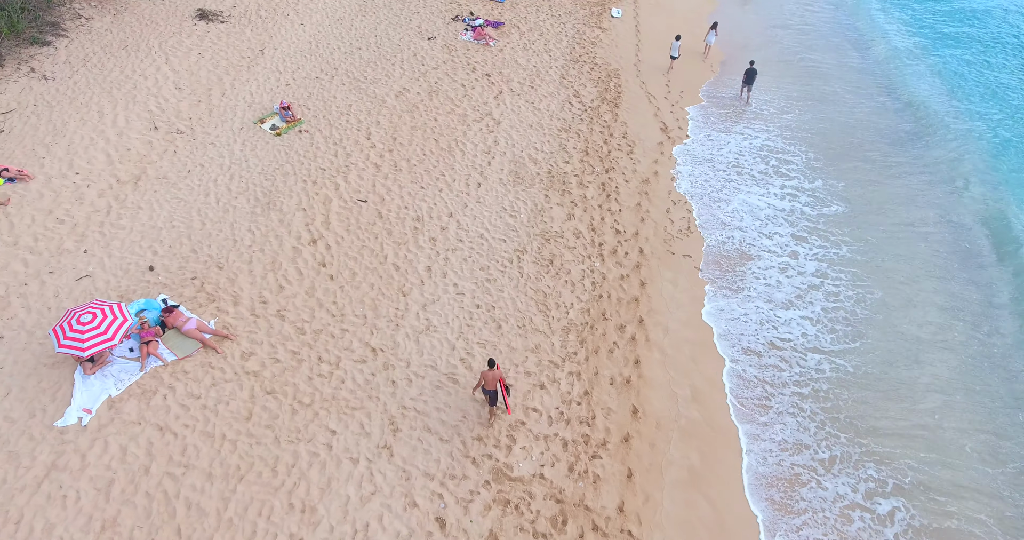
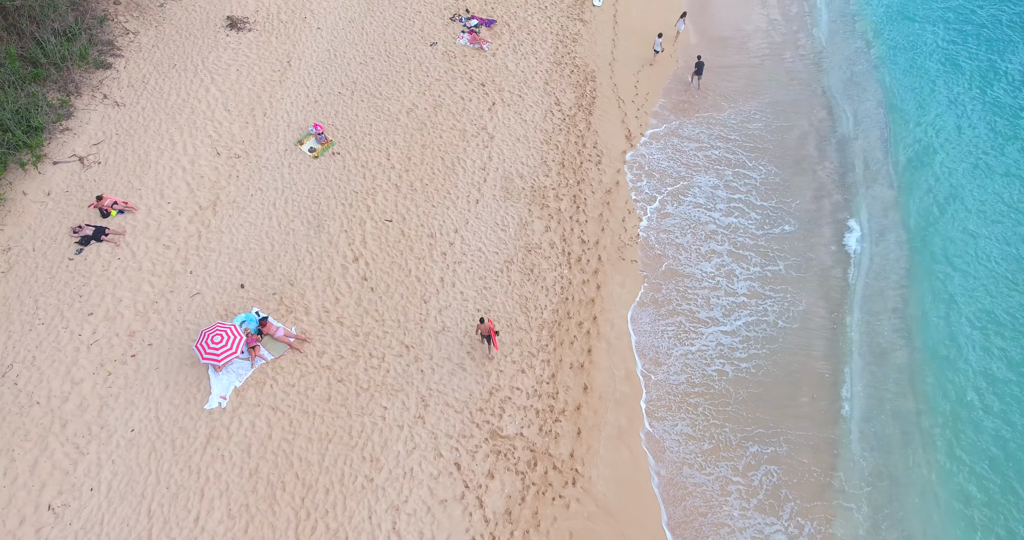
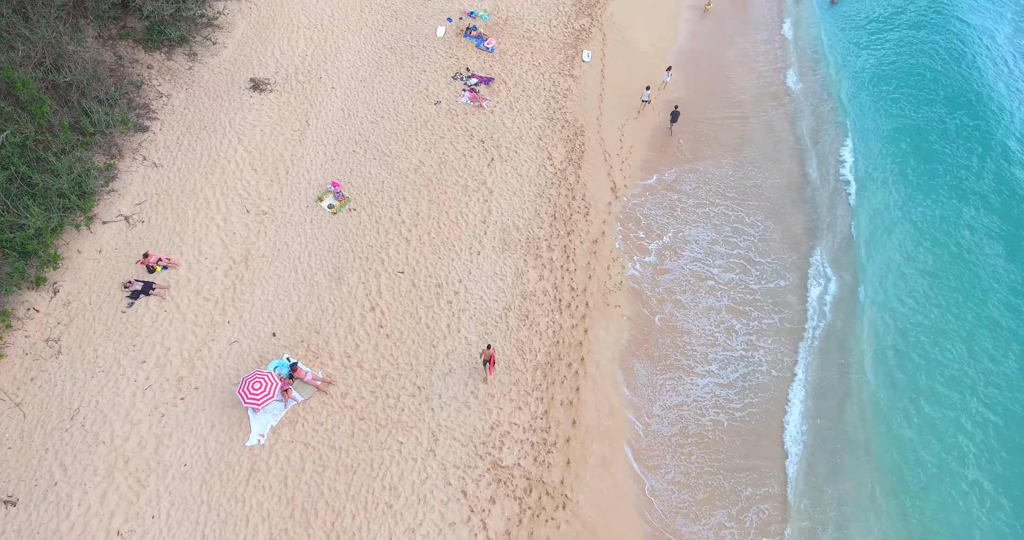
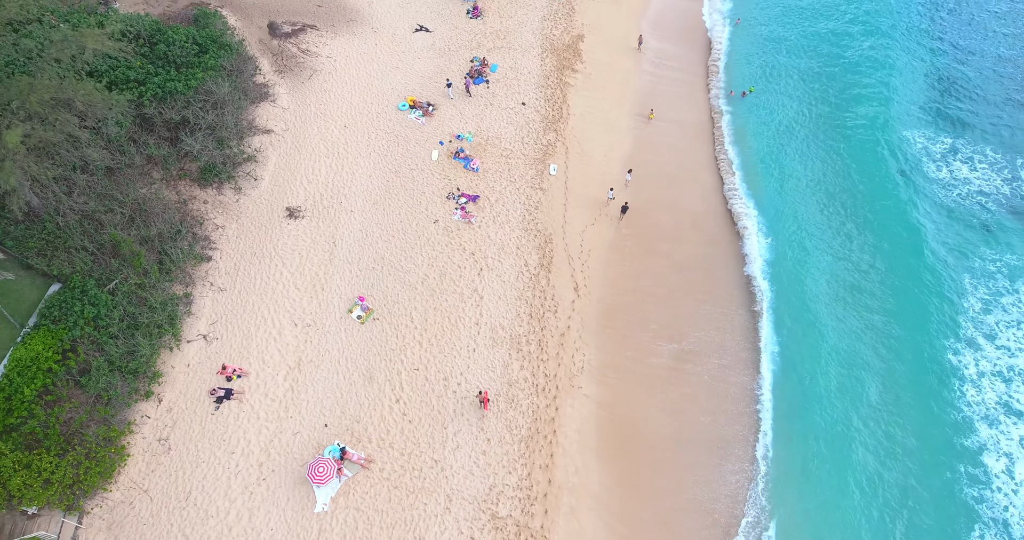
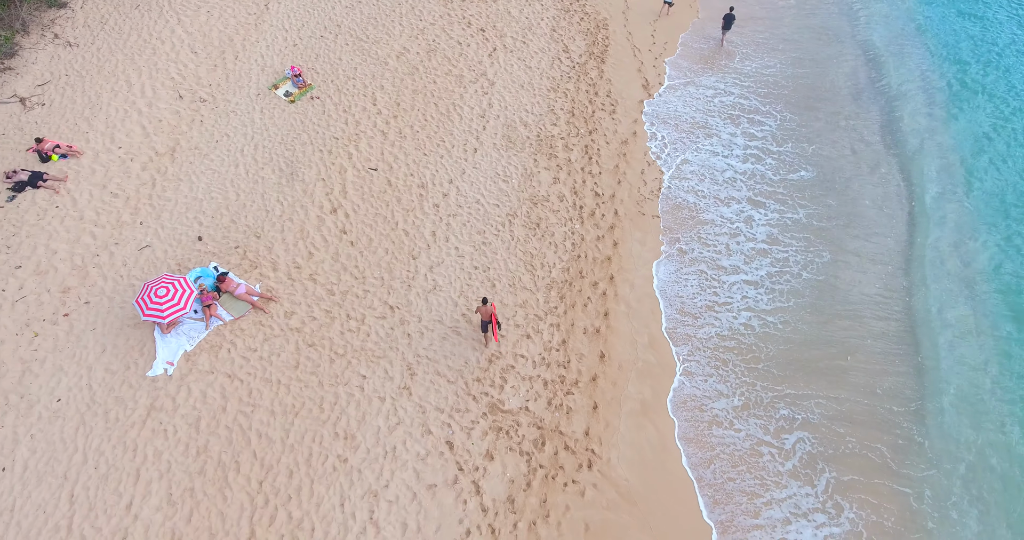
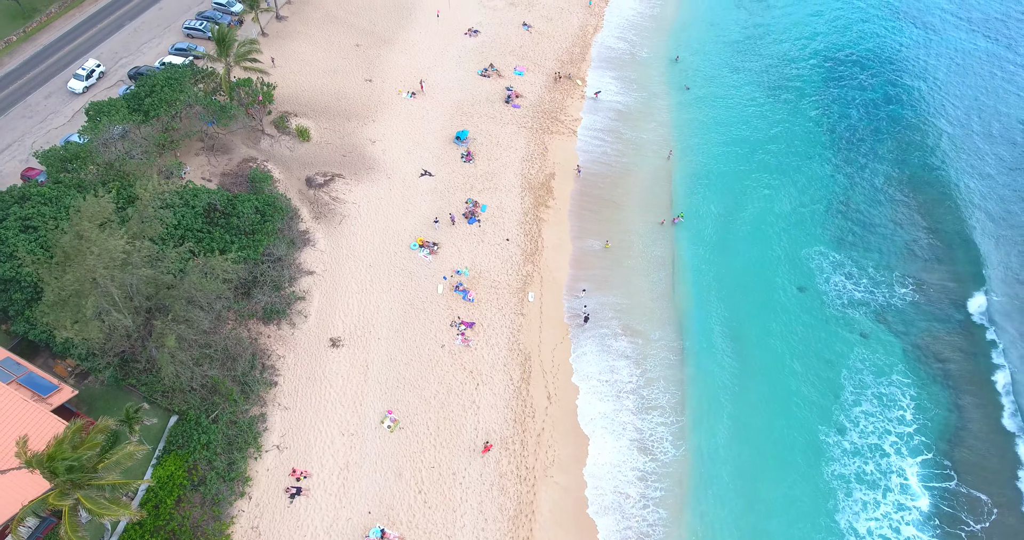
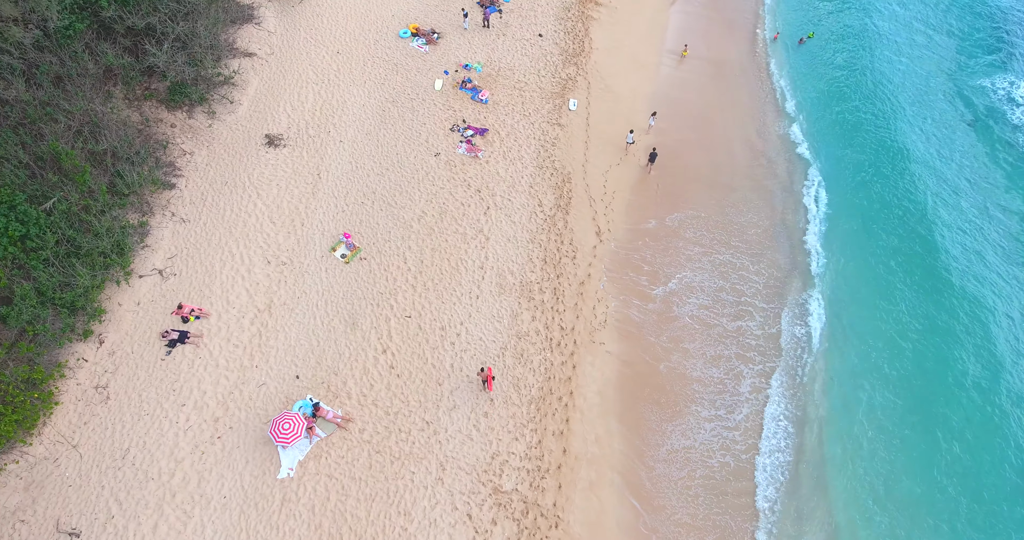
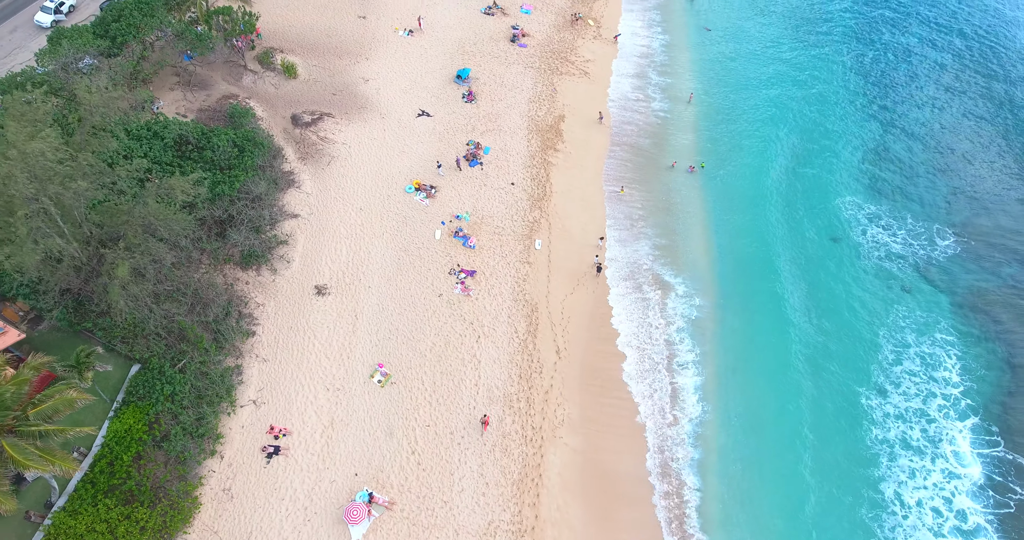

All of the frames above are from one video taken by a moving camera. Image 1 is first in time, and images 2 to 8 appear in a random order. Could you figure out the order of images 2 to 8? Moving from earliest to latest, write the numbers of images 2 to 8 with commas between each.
5, 2, 3, 7, 4, 8, 6
